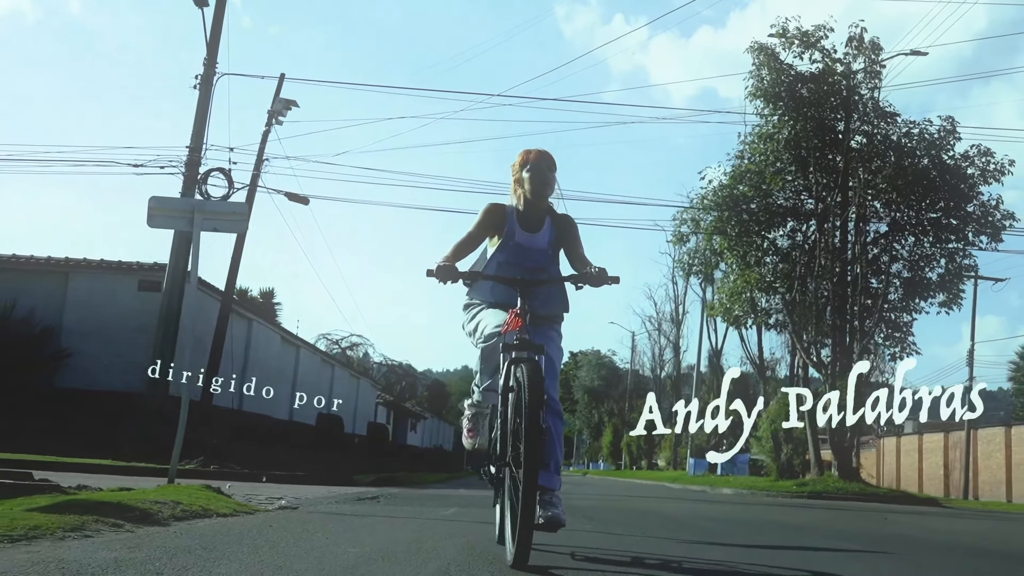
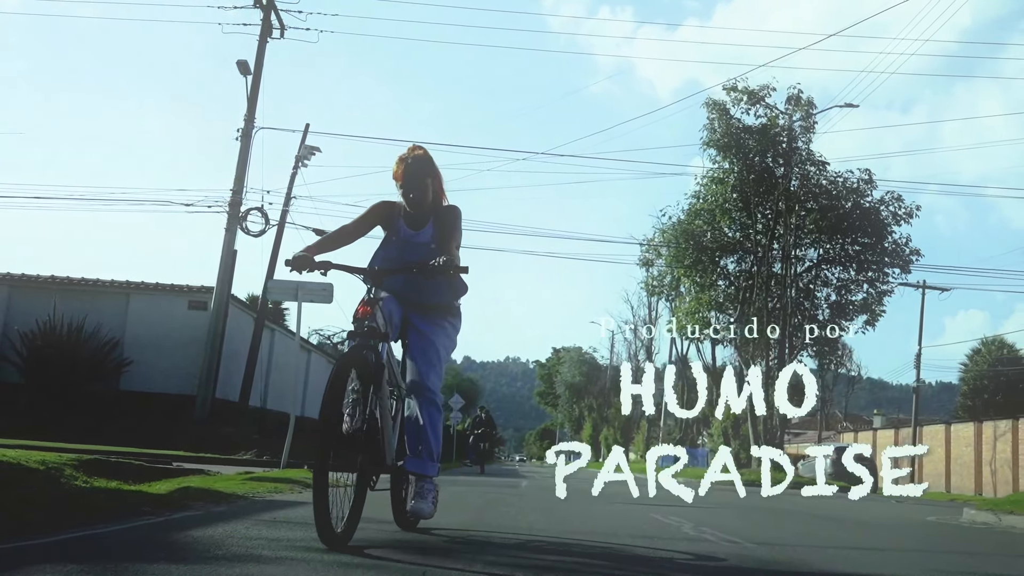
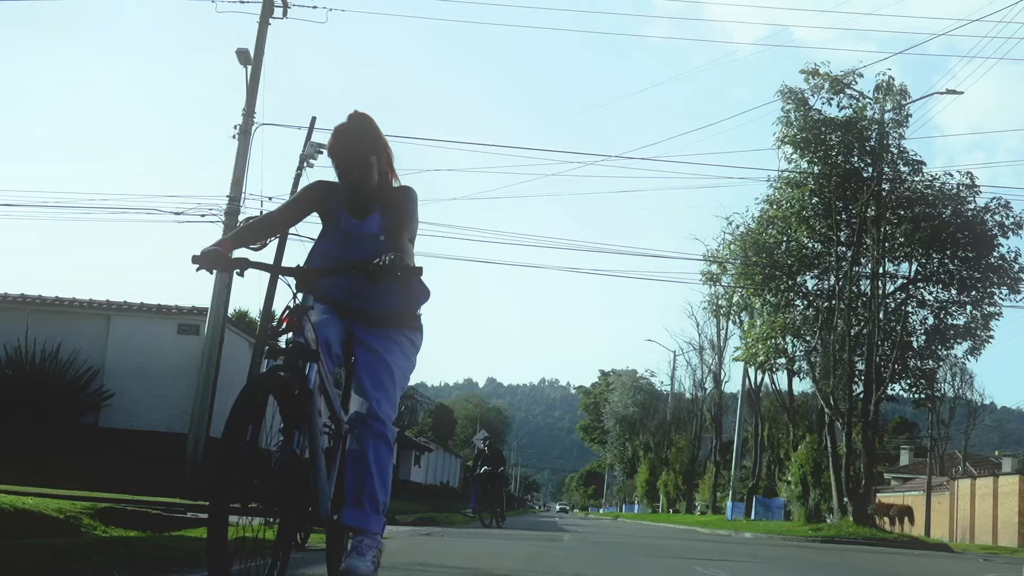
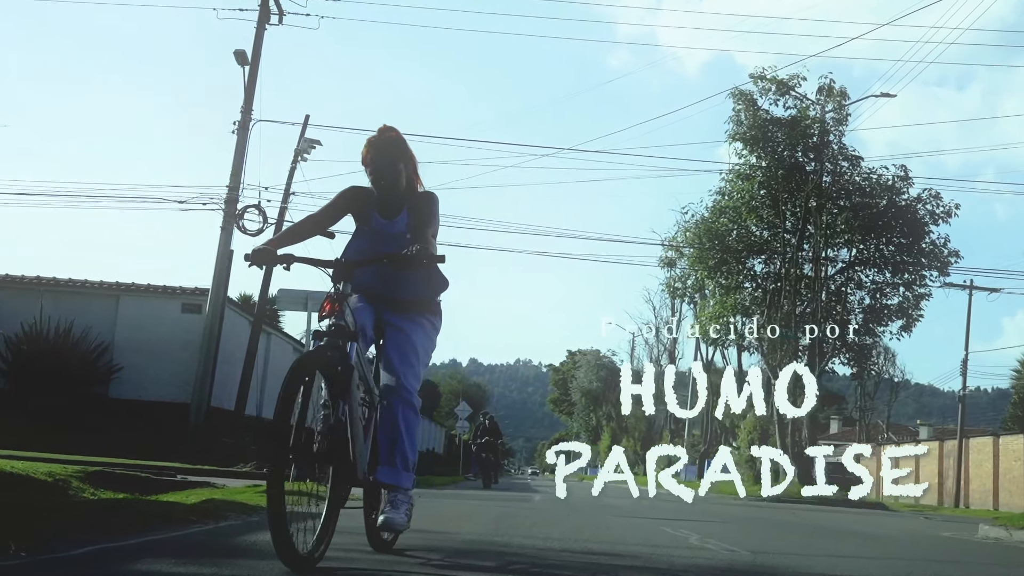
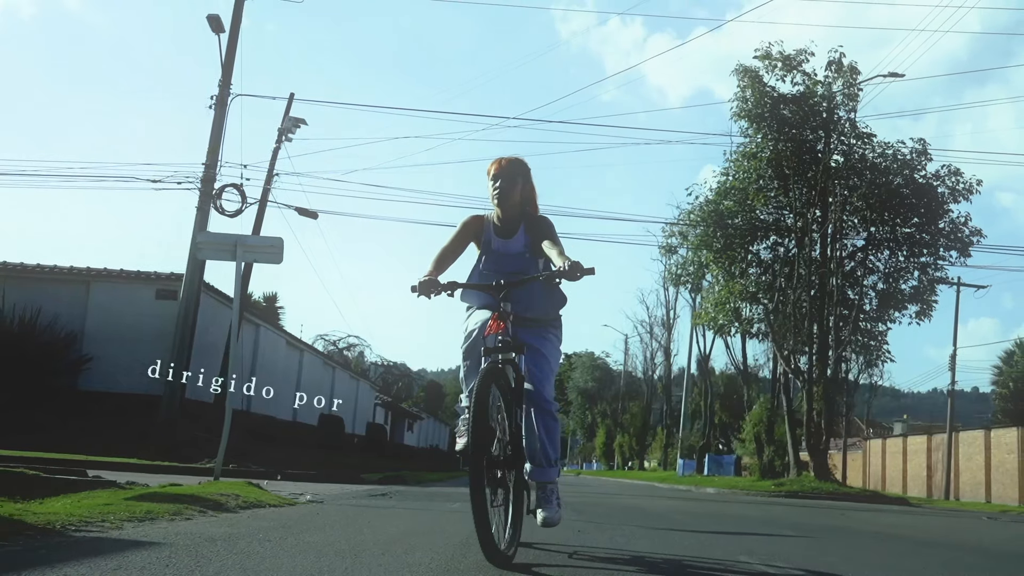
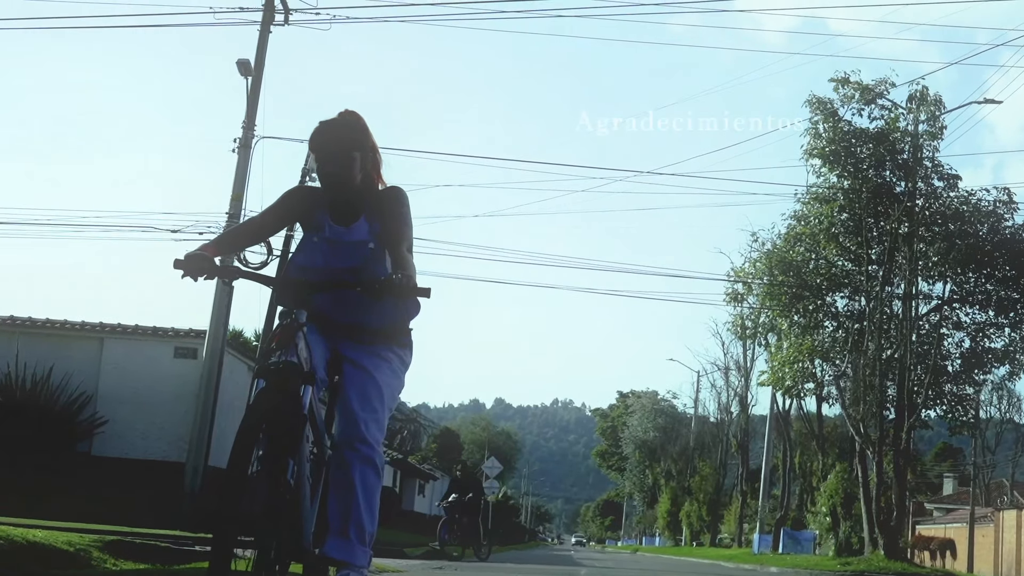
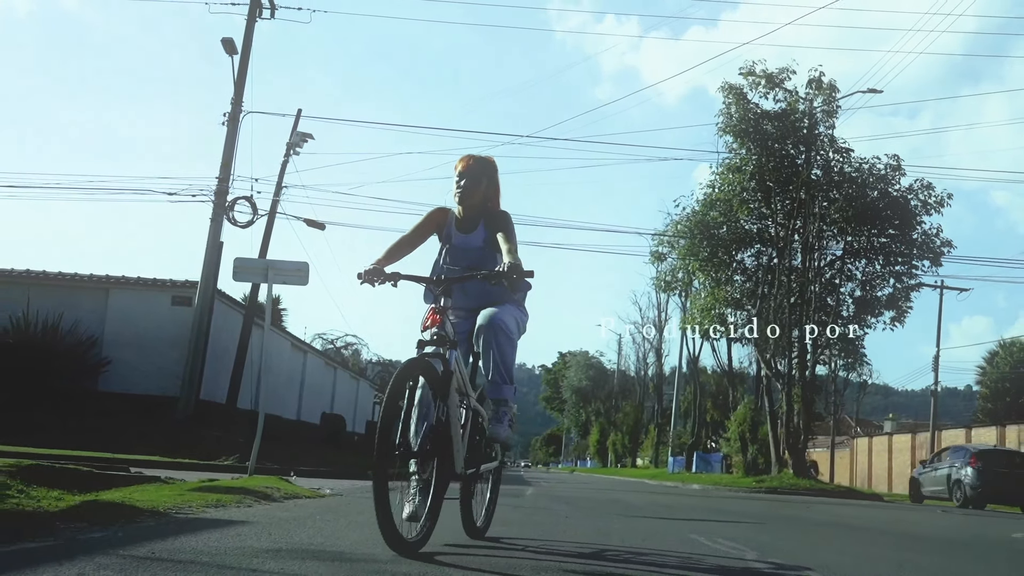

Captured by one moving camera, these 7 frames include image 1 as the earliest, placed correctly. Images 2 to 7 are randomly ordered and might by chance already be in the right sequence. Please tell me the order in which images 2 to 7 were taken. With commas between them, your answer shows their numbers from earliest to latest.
5, 7, 2, 4, 3, 6
